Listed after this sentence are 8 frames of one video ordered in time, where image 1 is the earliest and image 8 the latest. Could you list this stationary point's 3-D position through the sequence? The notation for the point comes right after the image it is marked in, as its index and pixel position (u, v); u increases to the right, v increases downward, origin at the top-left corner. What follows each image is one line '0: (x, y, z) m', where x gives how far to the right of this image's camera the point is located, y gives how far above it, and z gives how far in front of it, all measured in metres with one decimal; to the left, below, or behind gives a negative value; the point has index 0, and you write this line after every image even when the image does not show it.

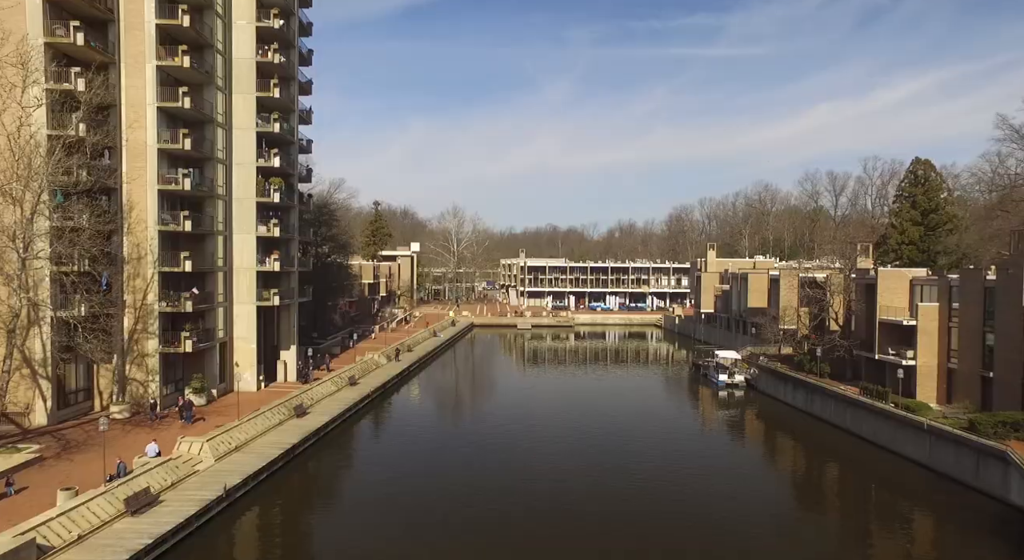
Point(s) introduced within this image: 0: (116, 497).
0: (-11.4, -6.3, +20.1) m
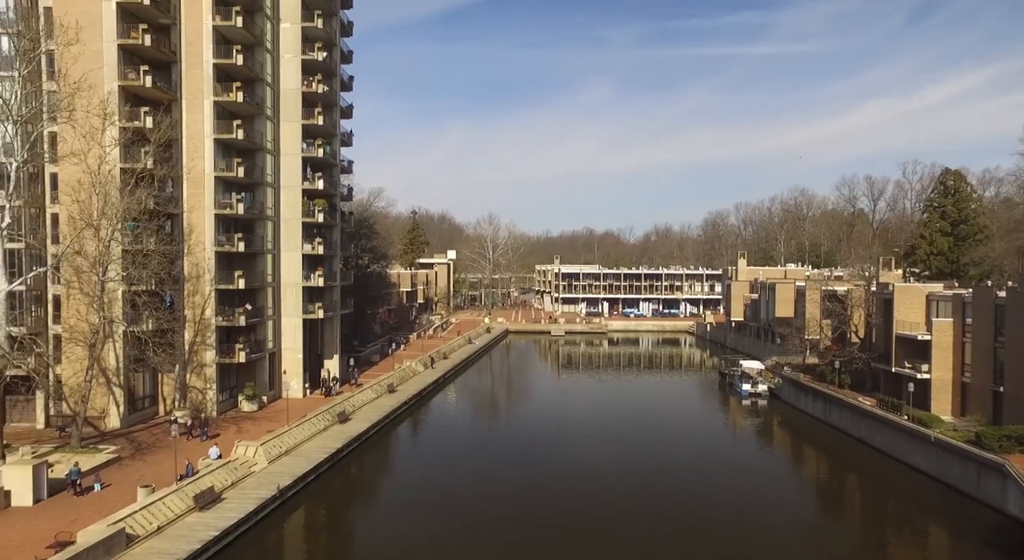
0: (-10.7, -7.0, +22.8) m
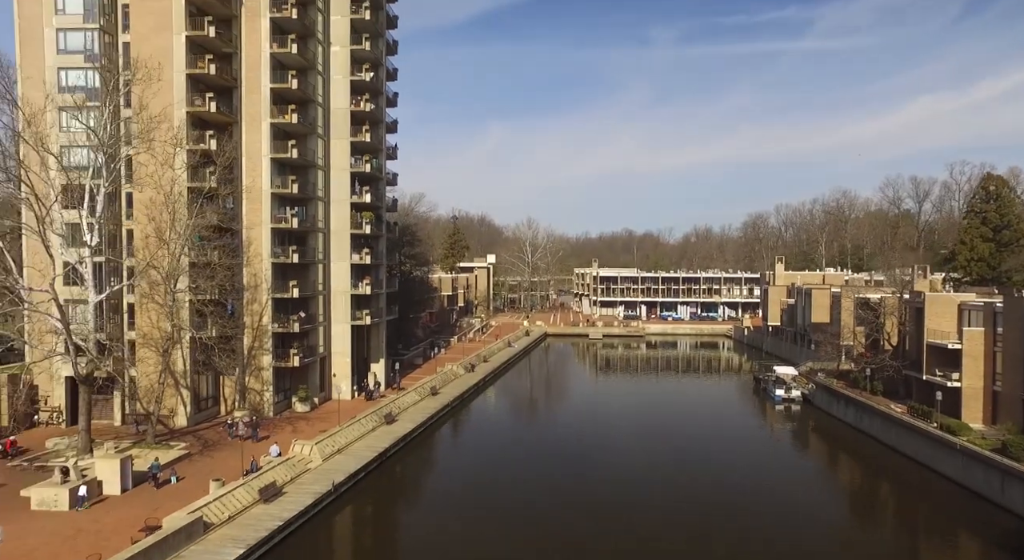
0: (-9.4, -7.5, +25.2) m
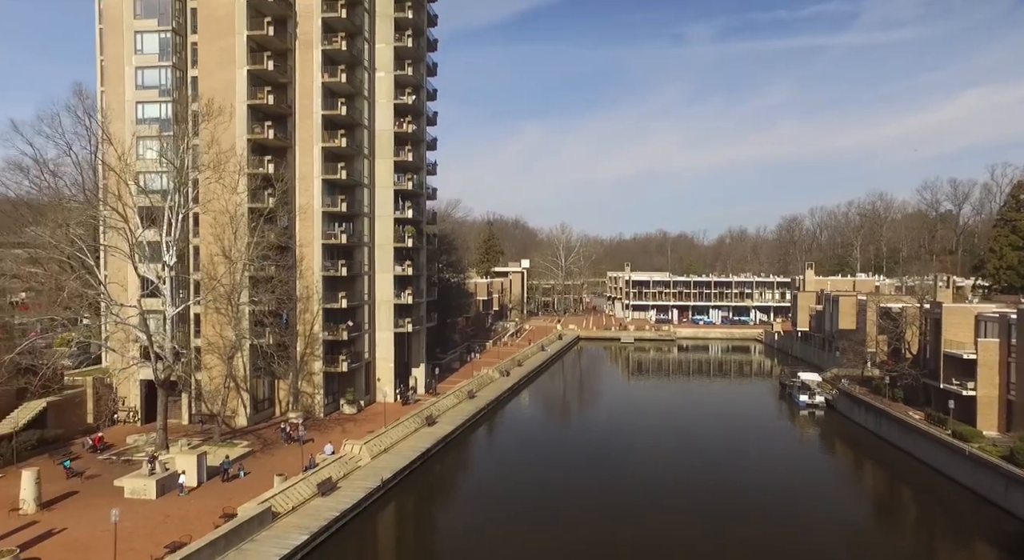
0: (-8.2, -8.2, +28.2) m
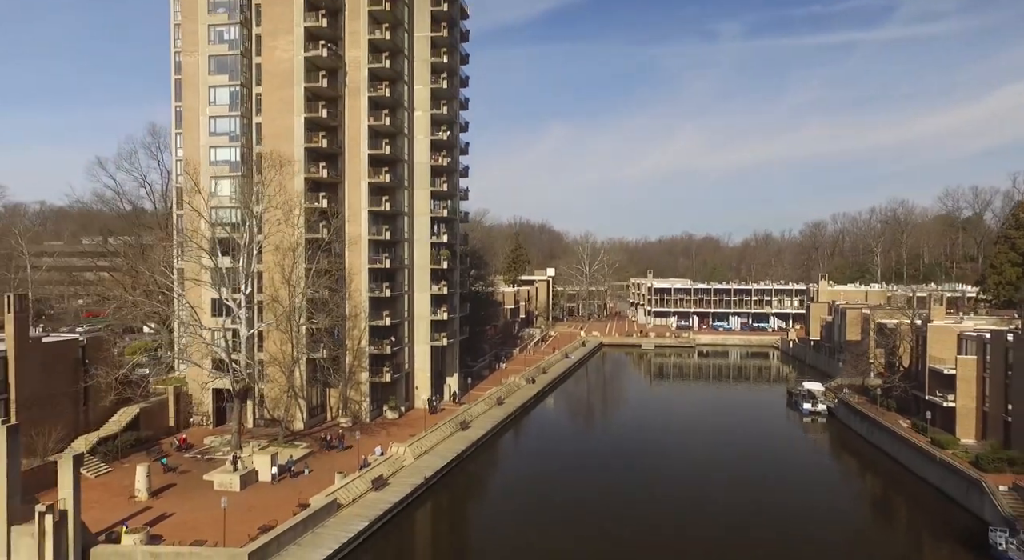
0: (-7.1, -9.6, +33.3) m
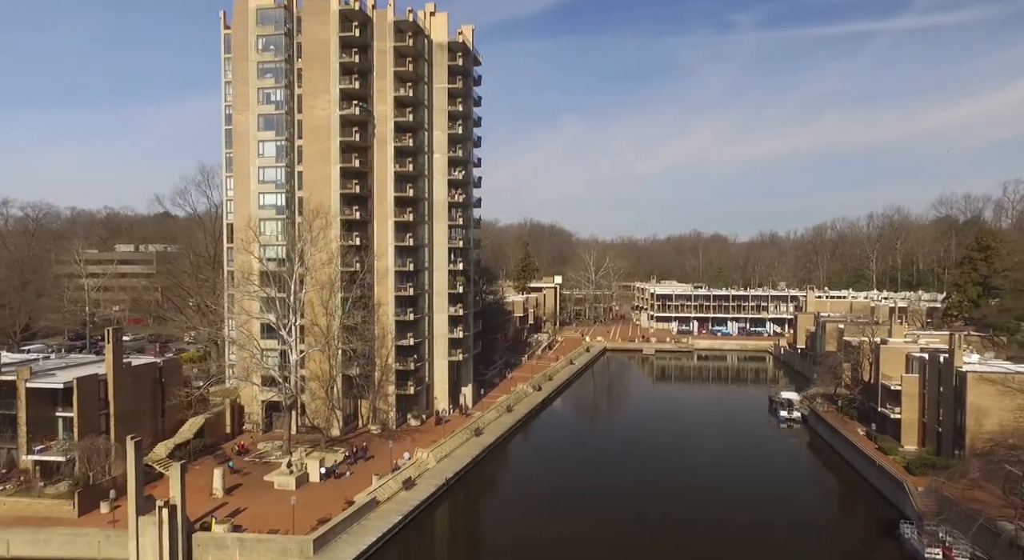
0: (-6.7, -11.7, +40.4) m
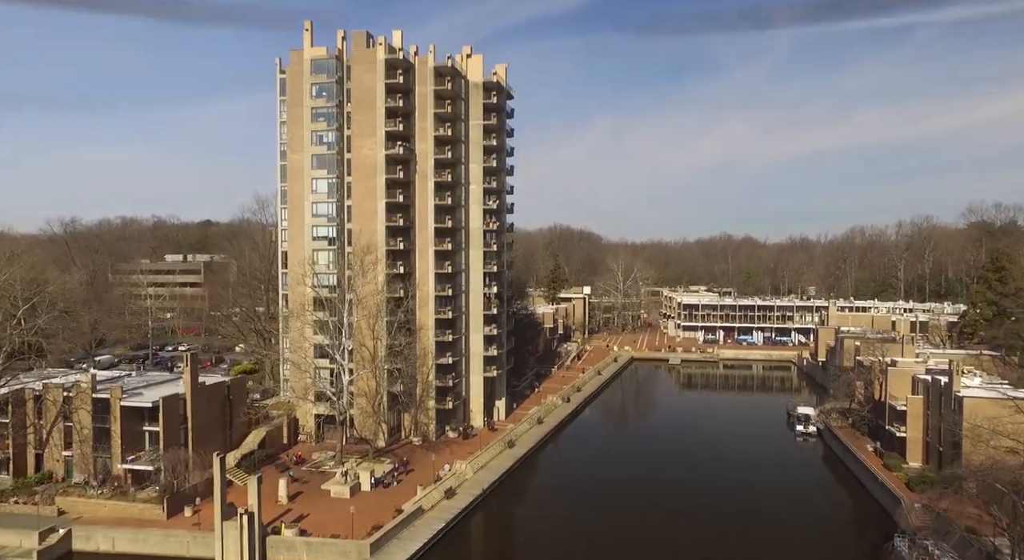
0: (-4.7, -13.7, +45.0) m
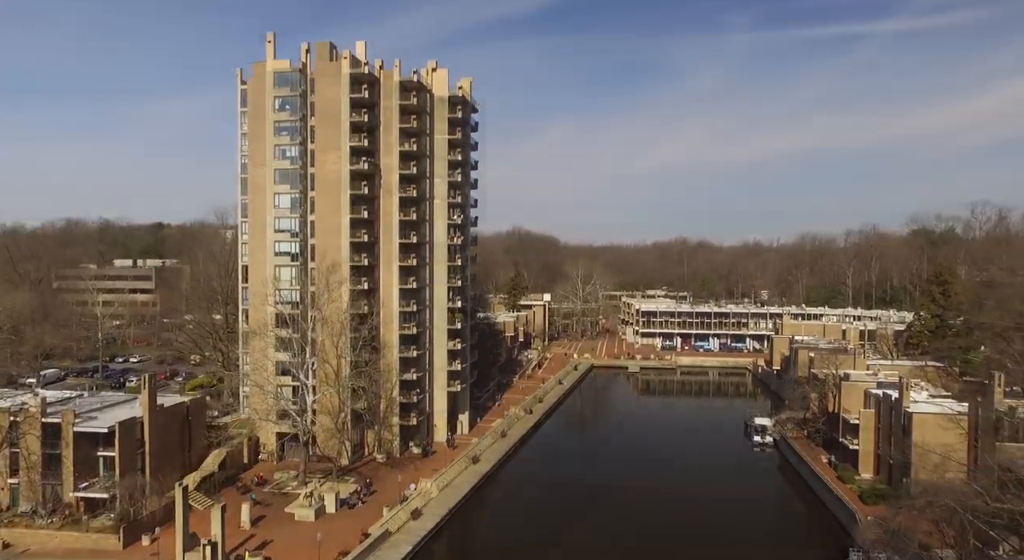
0: (-6.9, -14.9, +44.8) m
